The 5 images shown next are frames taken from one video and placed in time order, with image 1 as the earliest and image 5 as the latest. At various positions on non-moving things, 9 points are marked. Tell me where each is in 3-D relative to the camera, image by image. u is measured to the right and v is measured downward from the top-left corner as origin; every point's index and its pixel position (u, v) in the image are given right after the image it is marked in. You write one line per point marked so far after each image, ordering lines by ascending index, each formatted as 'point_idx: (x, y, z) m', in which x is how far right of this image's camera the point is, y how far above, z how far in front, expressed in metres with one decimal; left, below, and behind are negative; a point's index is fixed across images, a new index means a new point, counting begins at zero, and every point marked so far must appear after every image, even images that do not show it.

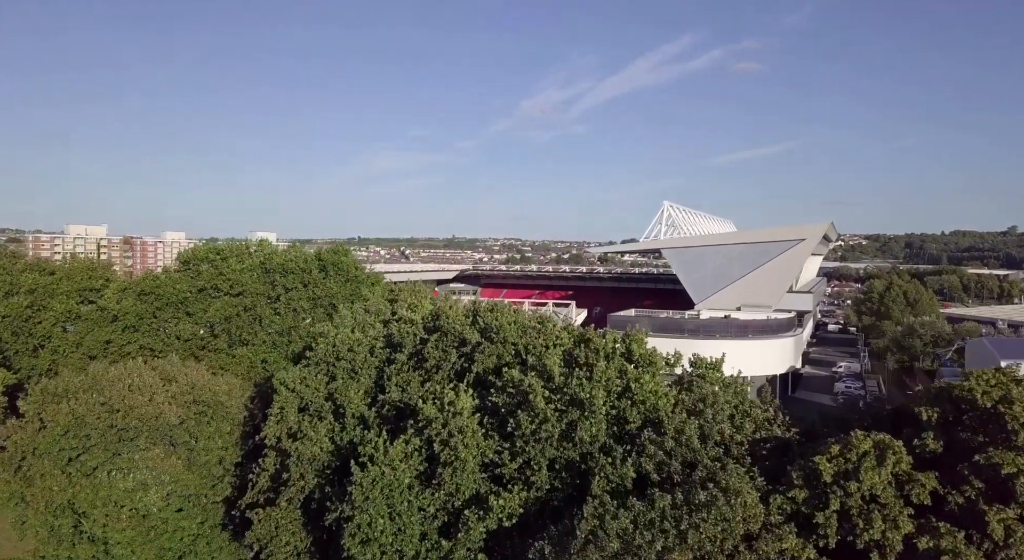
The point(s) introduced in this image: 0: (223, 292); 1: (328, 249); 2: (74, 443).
0: (-6.3, -0.3, +15.1) m
1: (-4.4, +0.7, +16.4) m
2: (-5.5, -2.0, +8.6) m
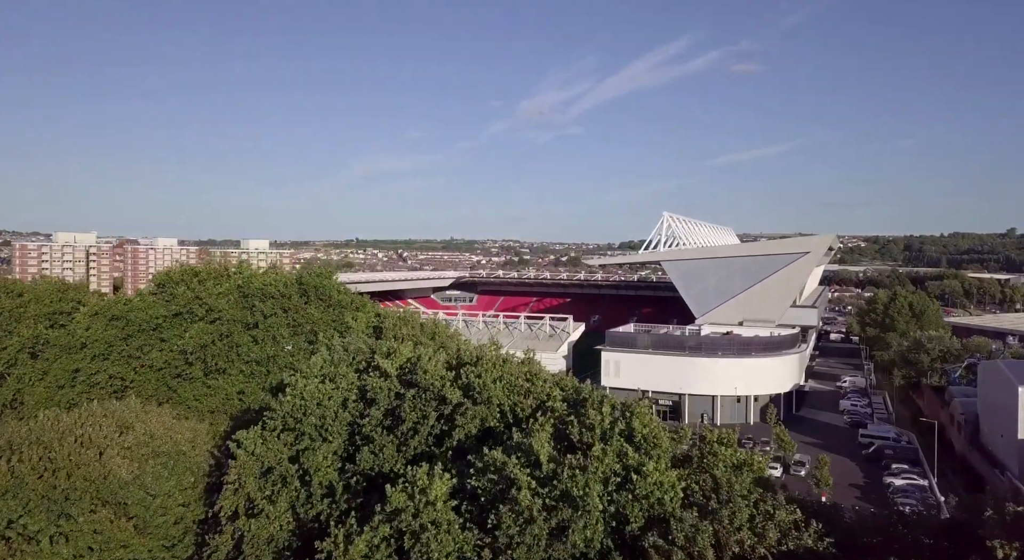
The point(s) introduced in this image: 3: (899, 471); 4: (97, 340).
0: (-6.4, -0.8, +14.2) m
1: (-4.5, +0.2, +15.6) m
2: (-5.6, -2.5, +7.8) m
3: (+9.4, -4.6, +16.8) m
4: (-8.5, -1.2, +14.1) m
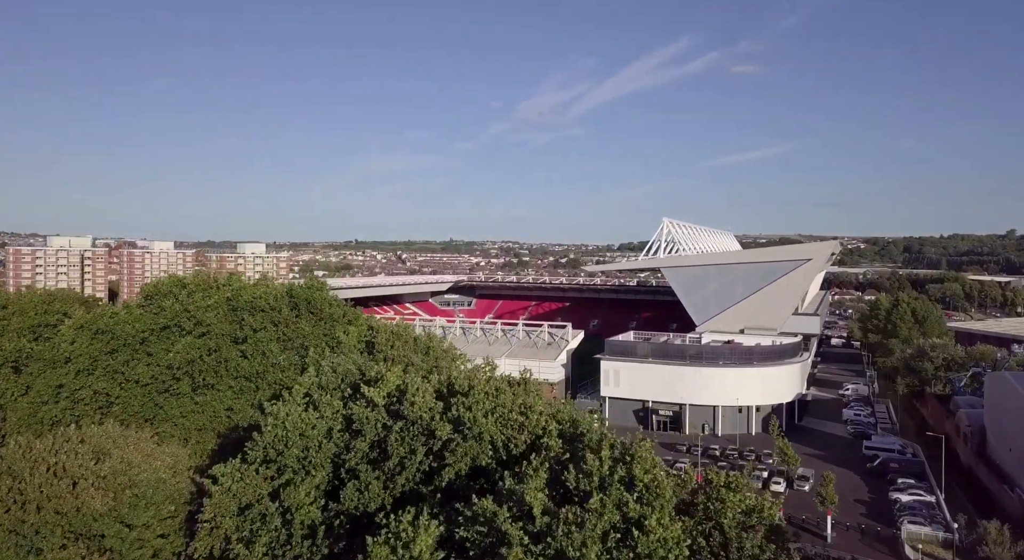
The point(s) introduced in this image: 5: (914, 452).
0: (-6.5, -1.0, +13.8) m
1: (-4.6, 0.0, +15.2) m
2: (-5.7, -2.8, +7.4) m
3: (+9.3, -4.9, +16.5) m
4: (-8.5, -1.5, +13.7) m
5: (+11.4, -4.9, +19.6) m
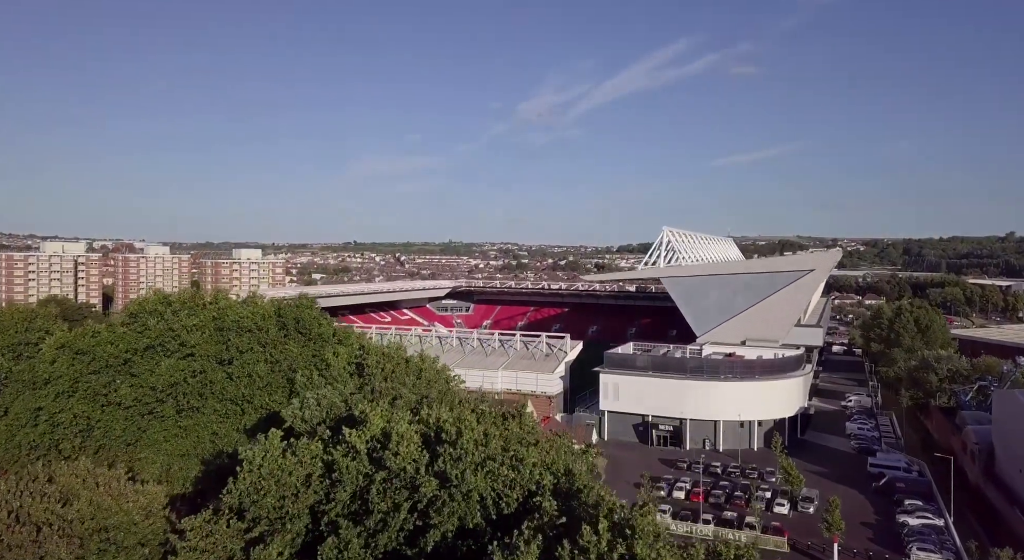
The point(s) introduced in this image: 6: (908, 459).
0: (-6.6, -1.4, +13.4) m
1: (-4.7, -0.4, +14.7) m
2: (-5.7, -3.1, +6.9) m
3: (+9.2, -5.3, +16.0) m
4: (-8.6, -1.8, +13.2) m
5: (+11.3, -5.2, +19.2) m
6: (+11.4, -5.2, +20.0) m
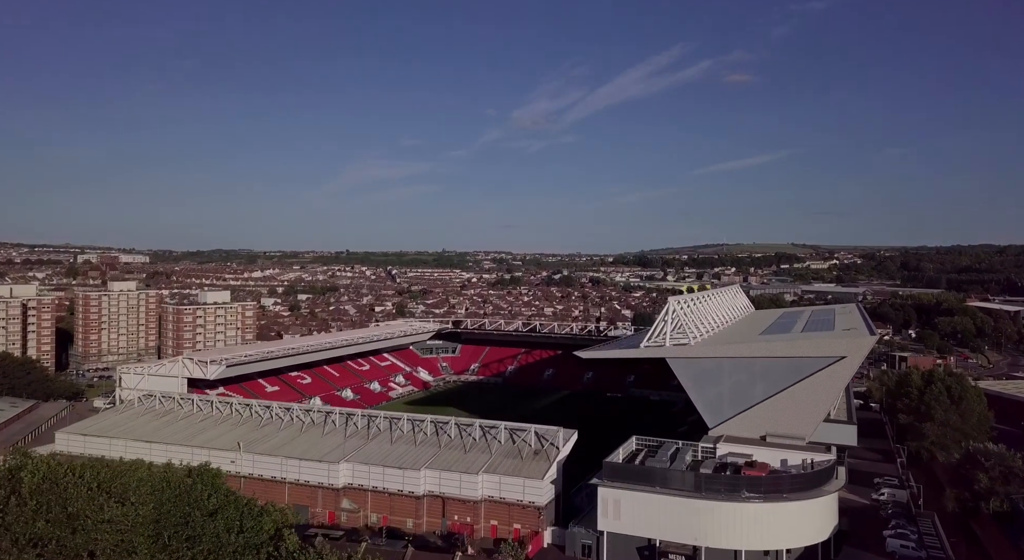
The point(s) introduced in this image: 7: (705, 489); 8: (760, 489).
0: (-7.0, -4.0, +9.6) m
1: (-5.2, -3.0, +11.1) m
2: (-6.1, -5.7, +3.2) m
3: (+8.8, -7.9, +12.4) m
4: (-9.1, -4.5, +9.5) m
5: (+10.8, -7.9, +15.6) m
6: (+10.9, -7.8, +16.4) m
7: (+5.3, -5.6, +18.7) m
8: (+6.7, -5.6, +18.6) m
